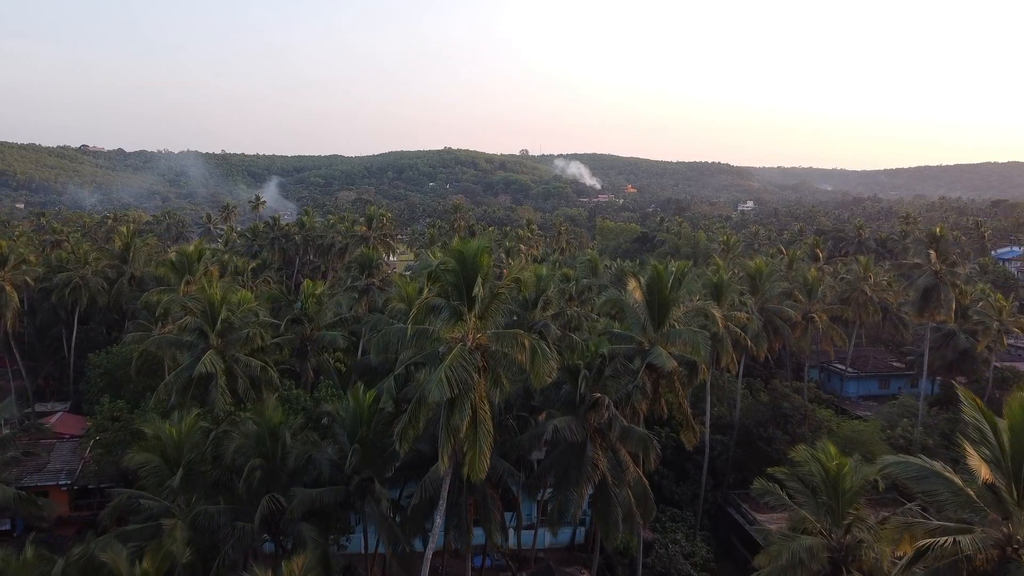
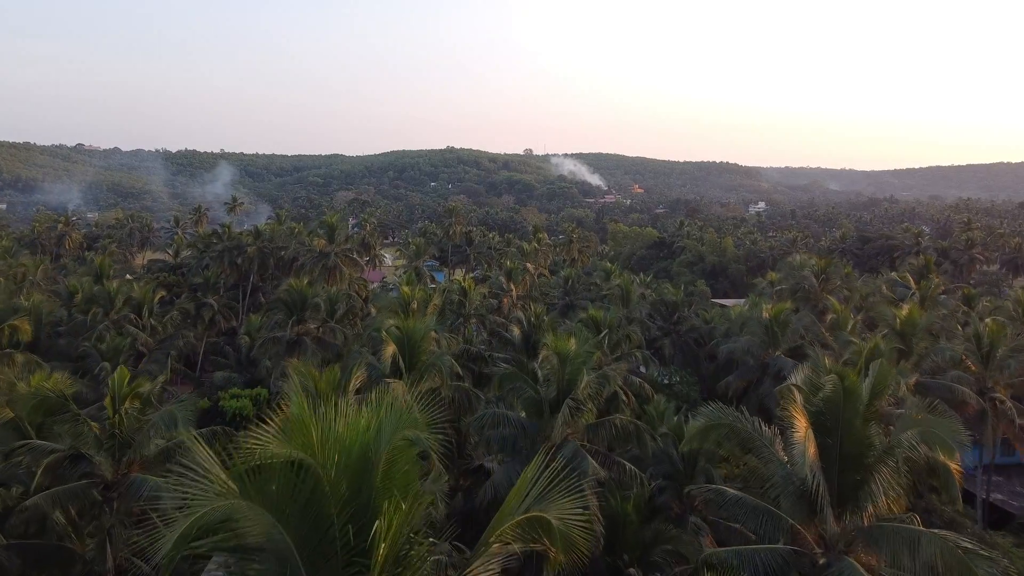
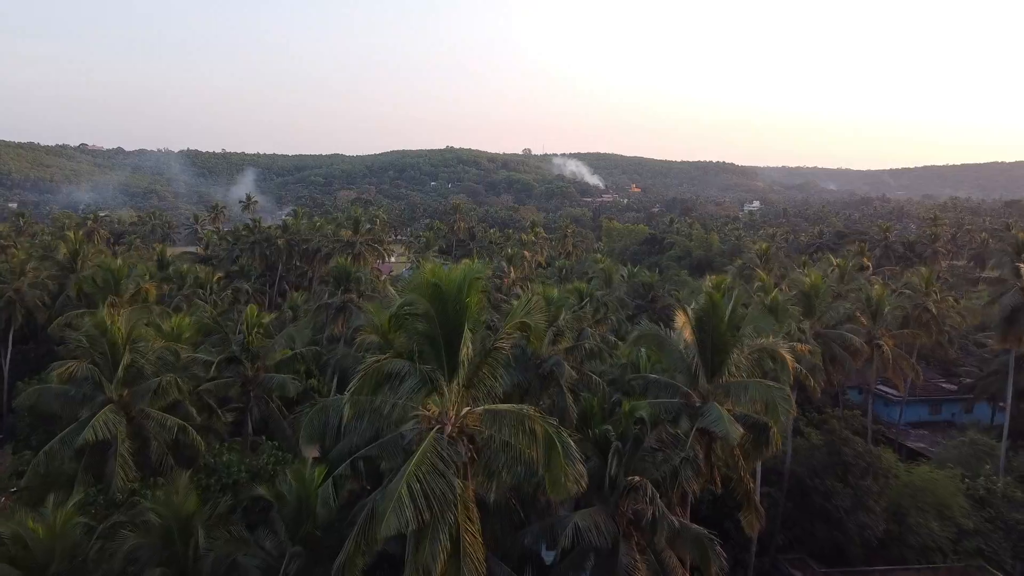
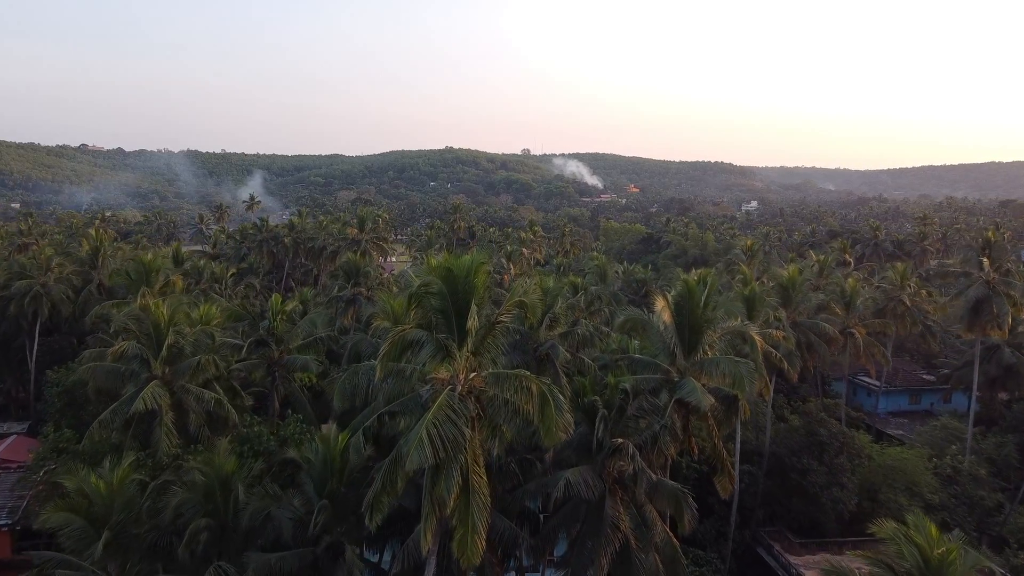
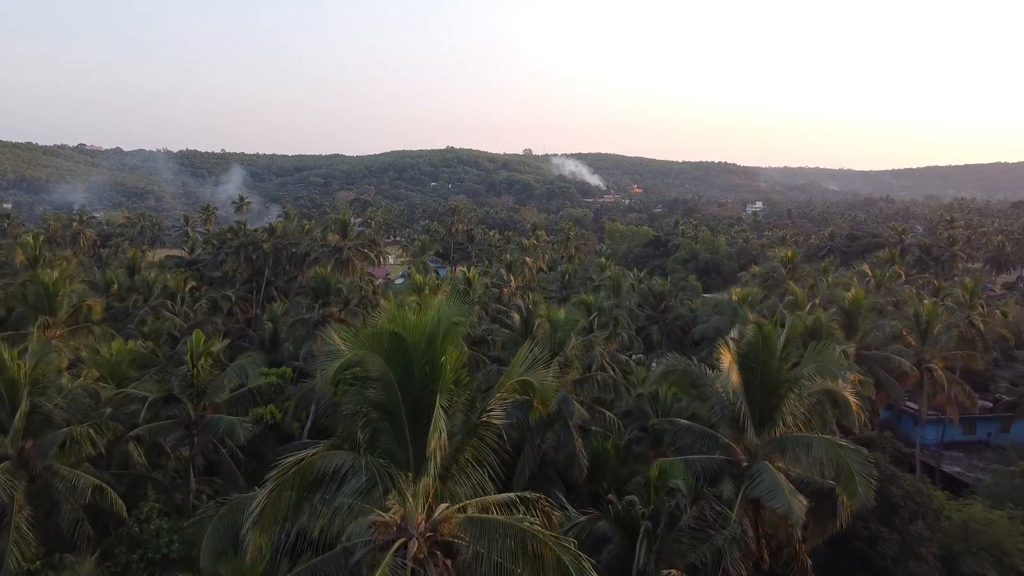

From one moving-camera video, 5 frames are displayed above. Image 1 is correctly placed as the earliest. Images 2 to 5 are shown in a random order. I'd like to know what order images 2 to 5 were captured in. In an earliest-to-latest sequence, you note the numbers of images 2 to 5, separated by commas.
4, 3, 5, 2
